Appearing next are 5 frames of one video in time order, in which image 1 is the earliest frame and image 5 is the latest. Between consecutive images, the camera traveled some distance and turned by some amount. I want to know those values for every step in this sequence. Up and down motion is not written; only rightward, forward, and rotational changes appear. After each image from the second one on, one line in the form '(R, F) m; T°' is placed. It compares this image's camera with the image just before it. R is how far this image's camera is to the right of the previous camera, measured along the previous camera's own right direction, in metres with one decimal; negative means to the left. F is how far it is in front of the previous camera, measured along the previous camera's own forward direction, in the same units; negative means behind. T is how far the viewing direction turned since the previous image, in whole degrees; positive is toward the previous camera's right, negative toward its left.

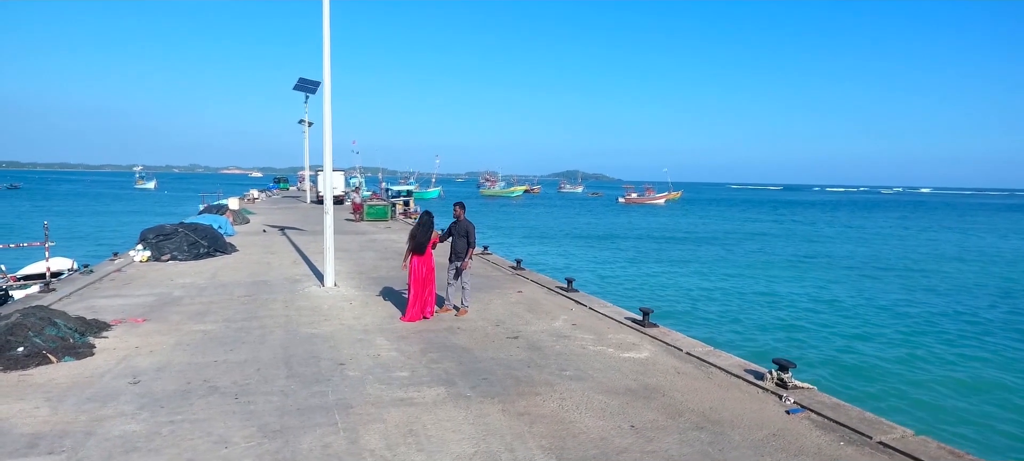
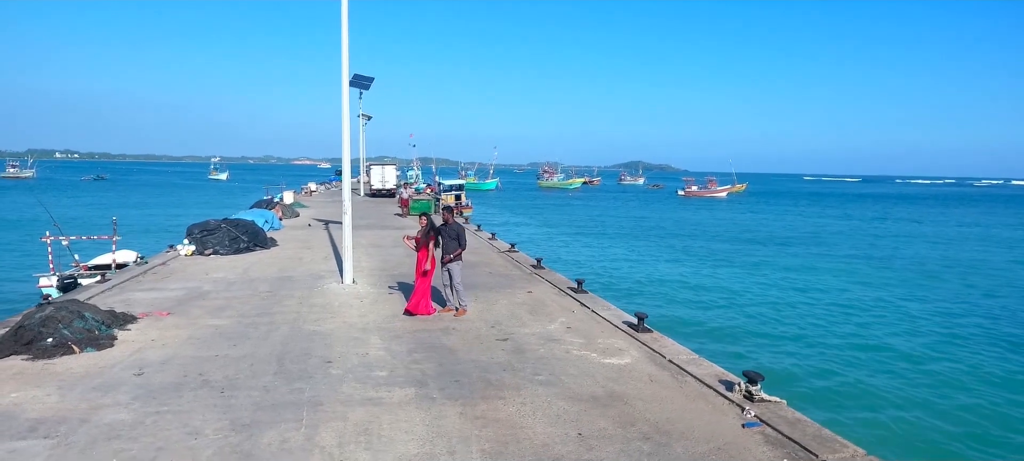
(+0.7, -0.1) m; -5°
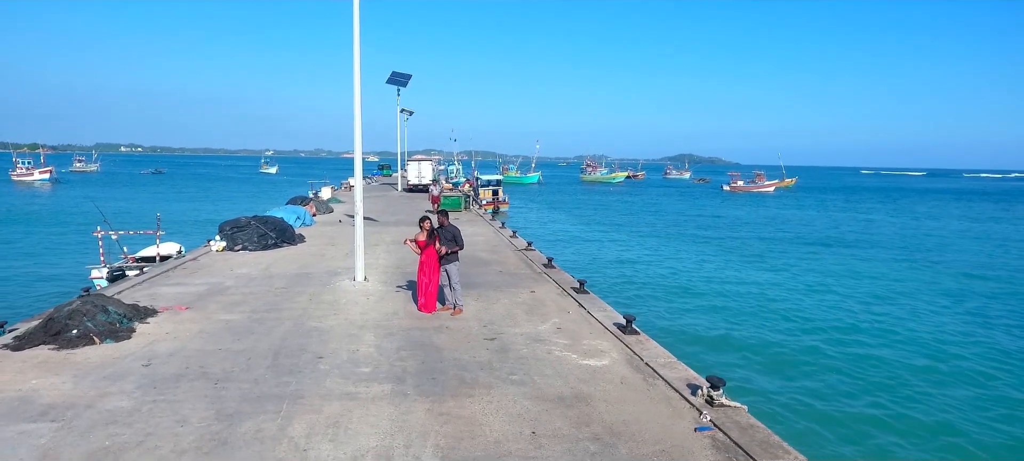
(+0.6, -0.2) m; -4°
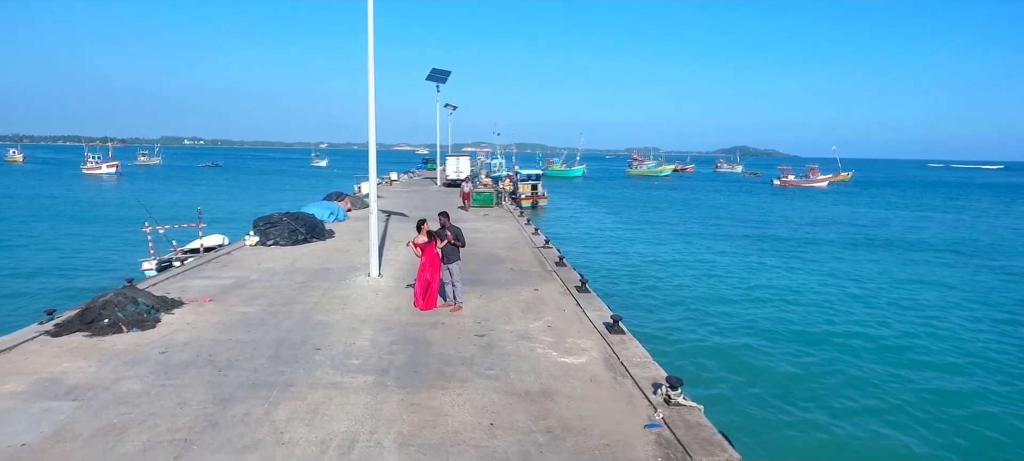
(+0.7, -0.3) m; -4°
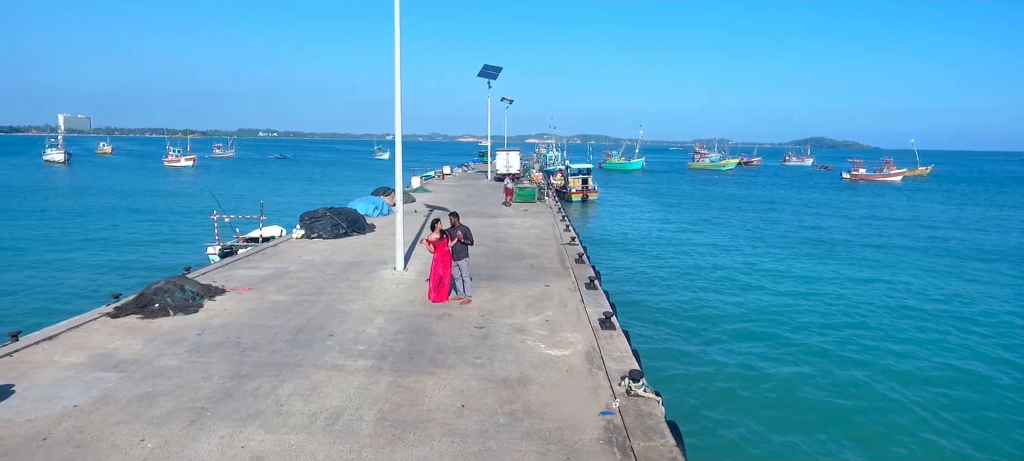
(+0.8, -0.5) m; -6°
